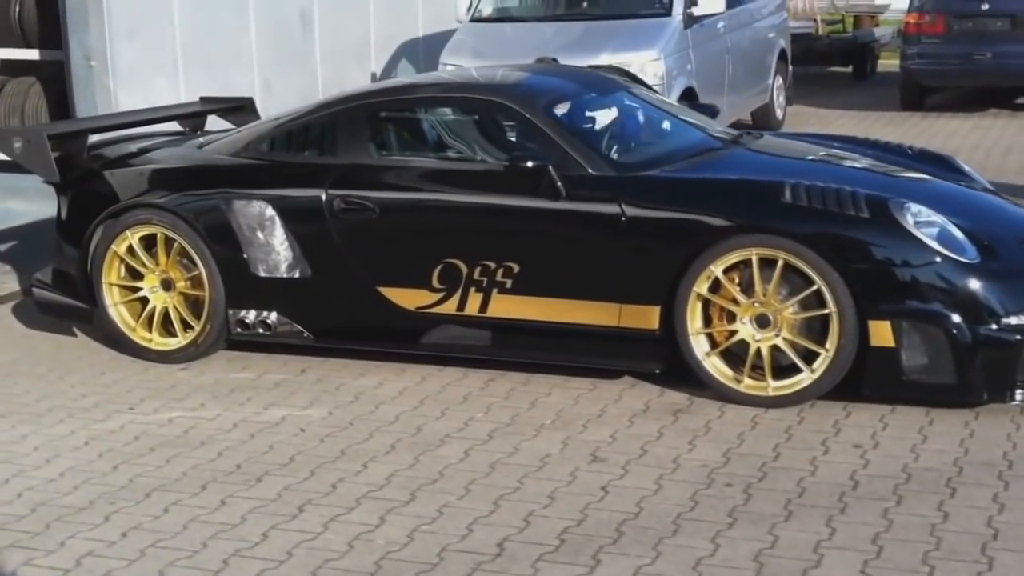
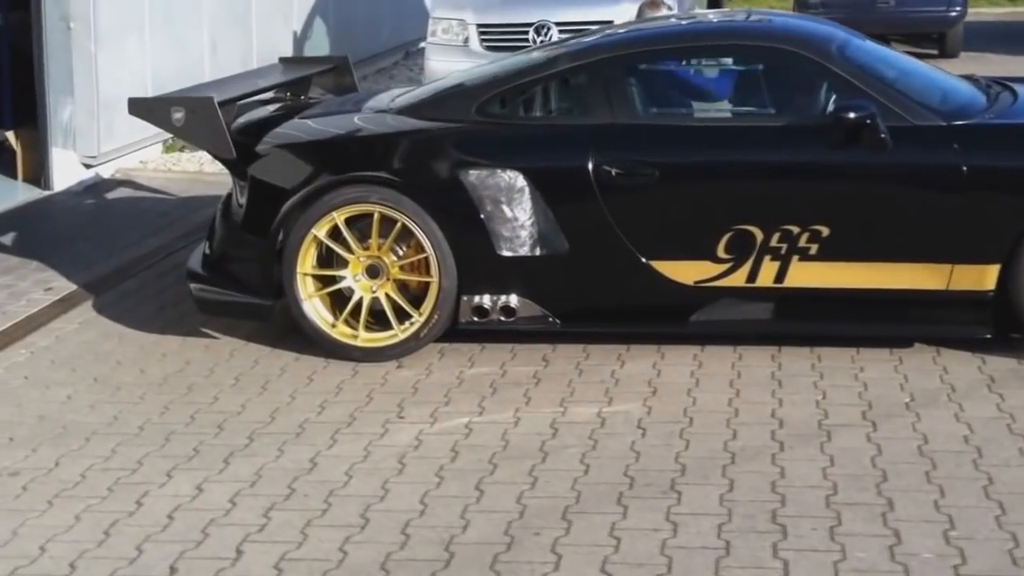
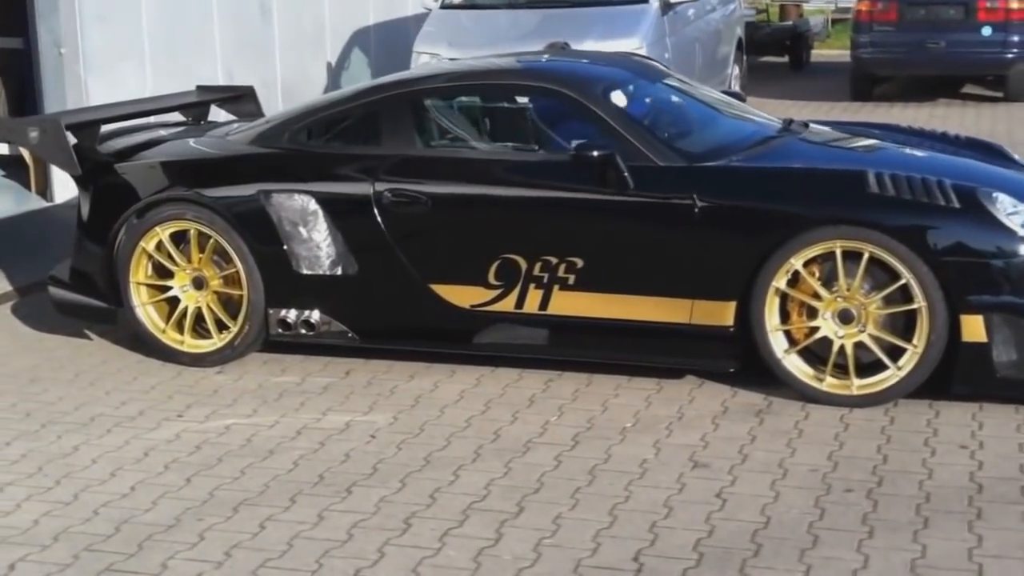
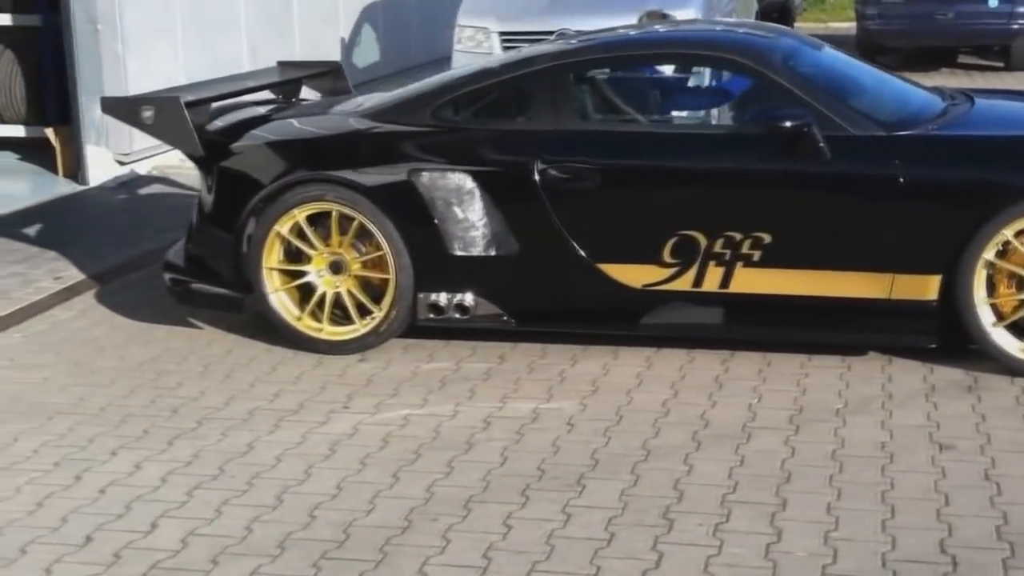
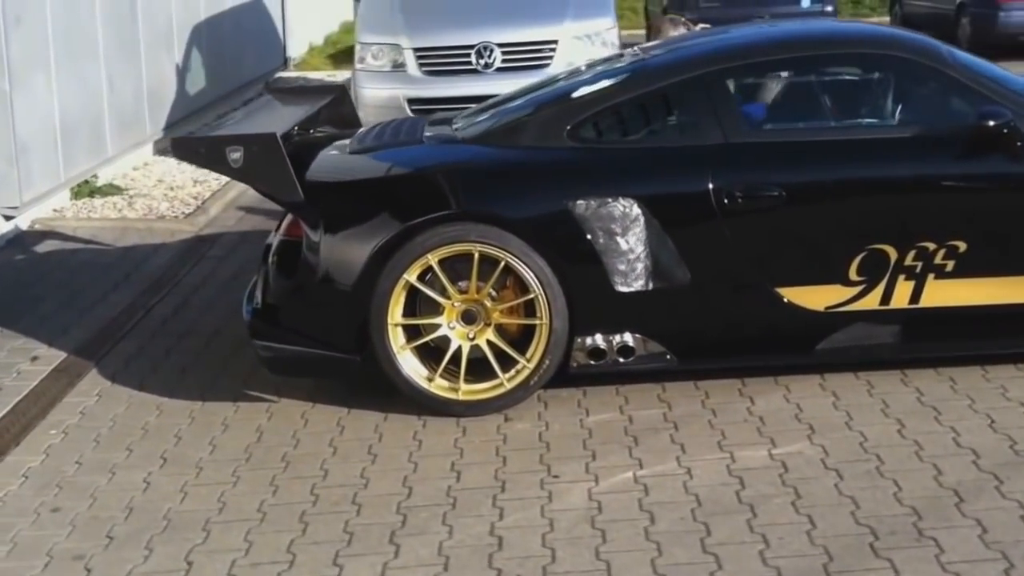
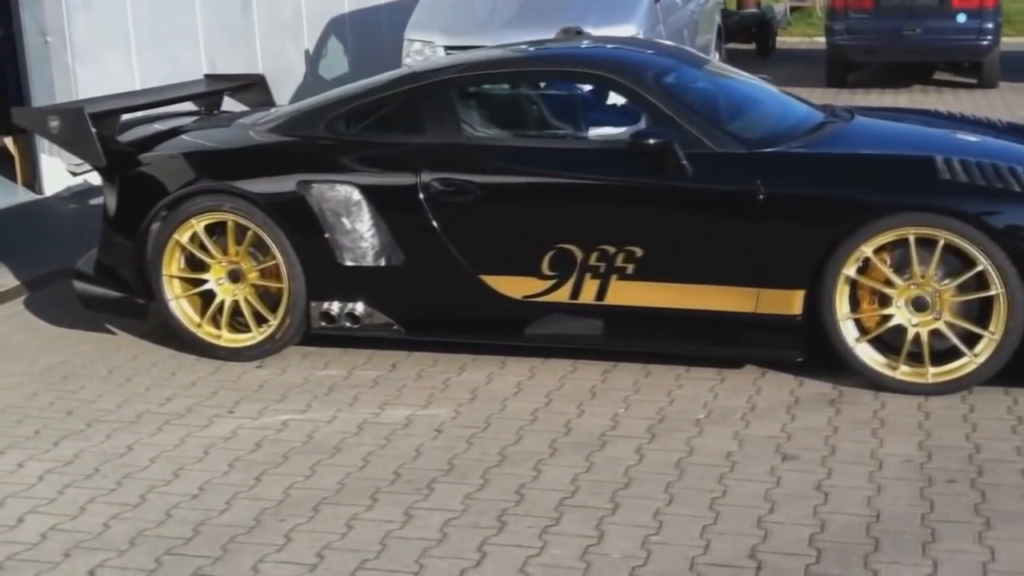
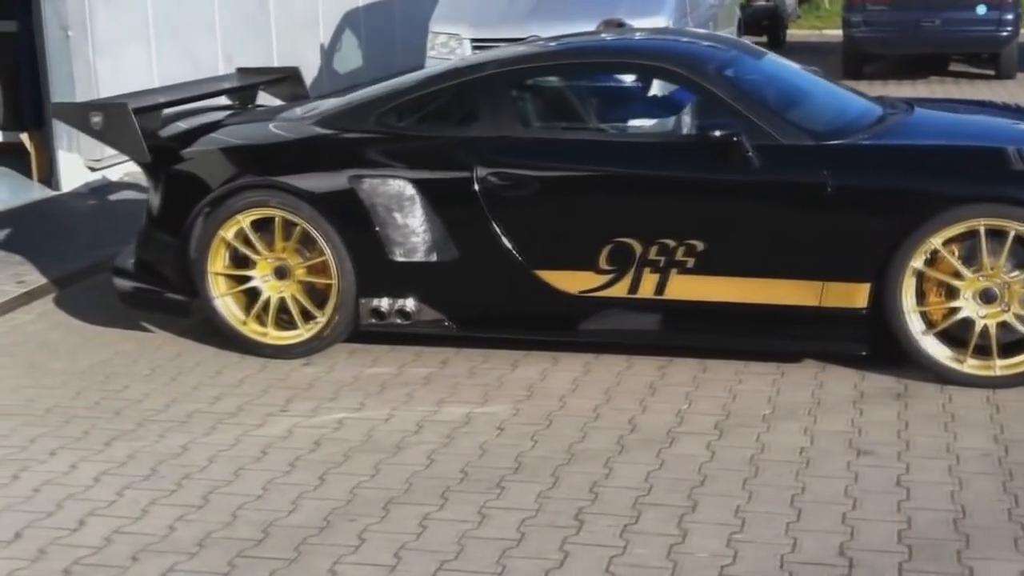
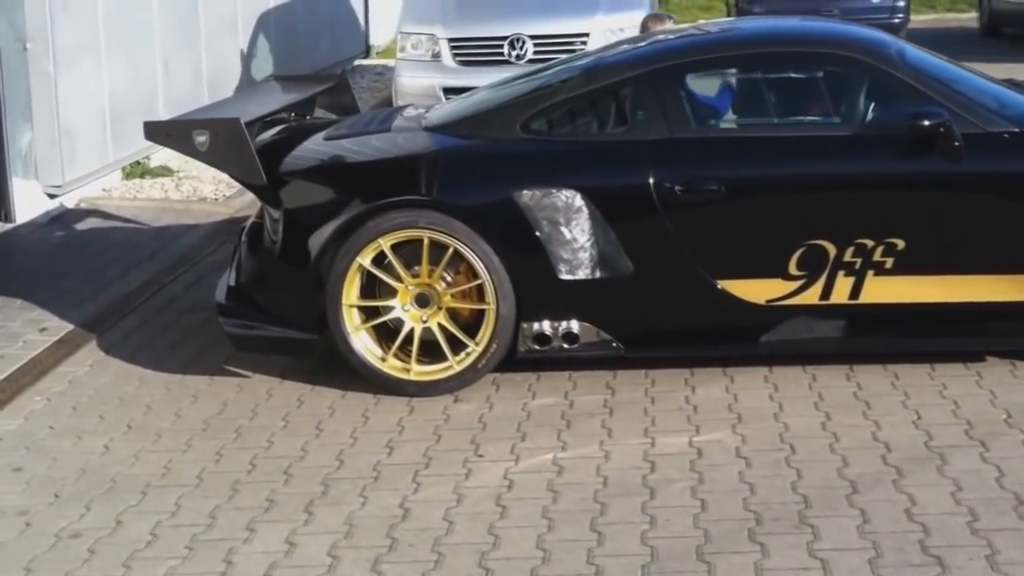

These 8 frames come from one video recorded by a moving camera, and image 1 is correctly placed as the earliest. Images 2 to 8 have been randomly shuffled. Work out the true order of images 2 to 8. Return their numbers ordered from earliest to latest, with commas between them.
3, 6, 7, 4, 2, 8, 5
